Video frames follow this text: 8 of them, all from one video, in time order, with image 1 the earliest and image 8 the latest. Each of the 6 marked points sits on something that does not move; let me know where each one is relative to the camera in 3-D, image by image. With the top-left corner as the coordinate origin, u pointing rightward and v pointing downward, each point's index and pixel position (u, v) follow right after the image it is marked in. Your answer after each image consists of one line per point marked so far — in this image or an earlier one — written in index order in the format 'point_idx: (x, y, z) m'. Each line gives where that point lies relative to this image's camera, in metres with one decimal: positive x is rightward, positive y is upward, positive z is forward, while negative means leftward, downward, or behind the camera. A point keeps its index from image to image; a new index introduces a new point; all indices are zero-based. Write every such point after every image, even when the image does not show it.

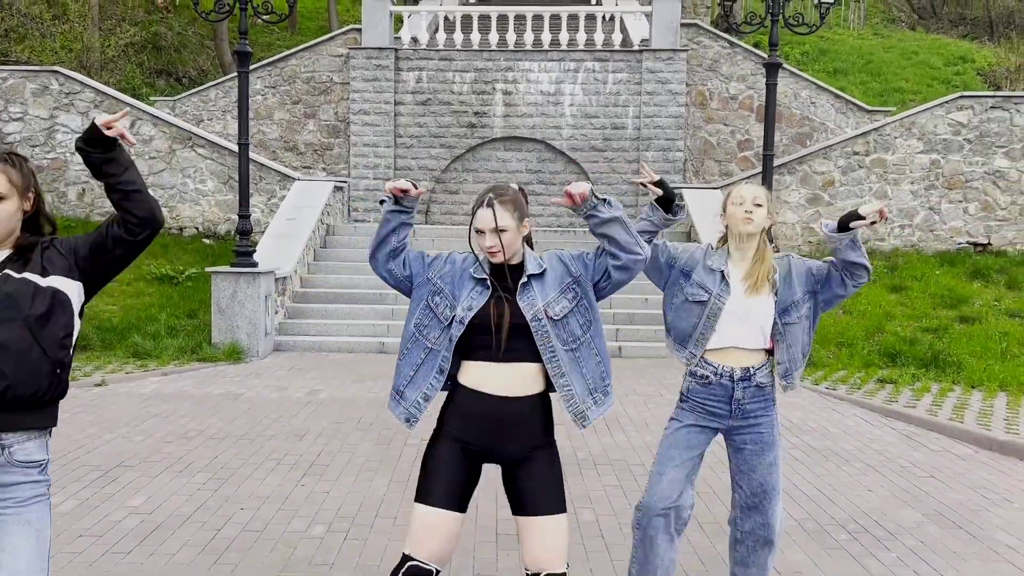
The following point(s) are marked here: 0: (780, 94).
0: (+5.7, +4.1, +18.1) m
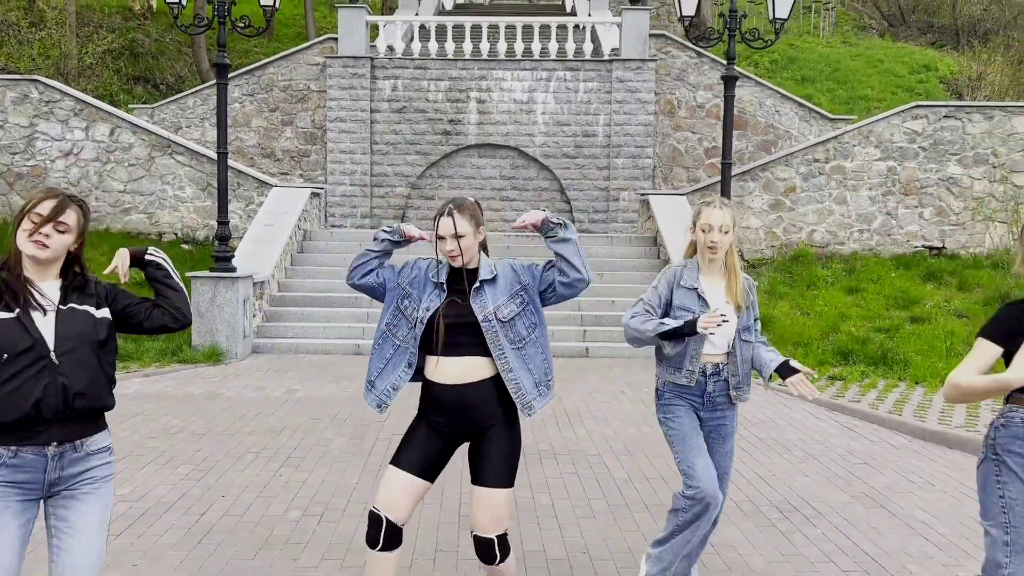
0: (+5.1, +4.1, +18.6) m
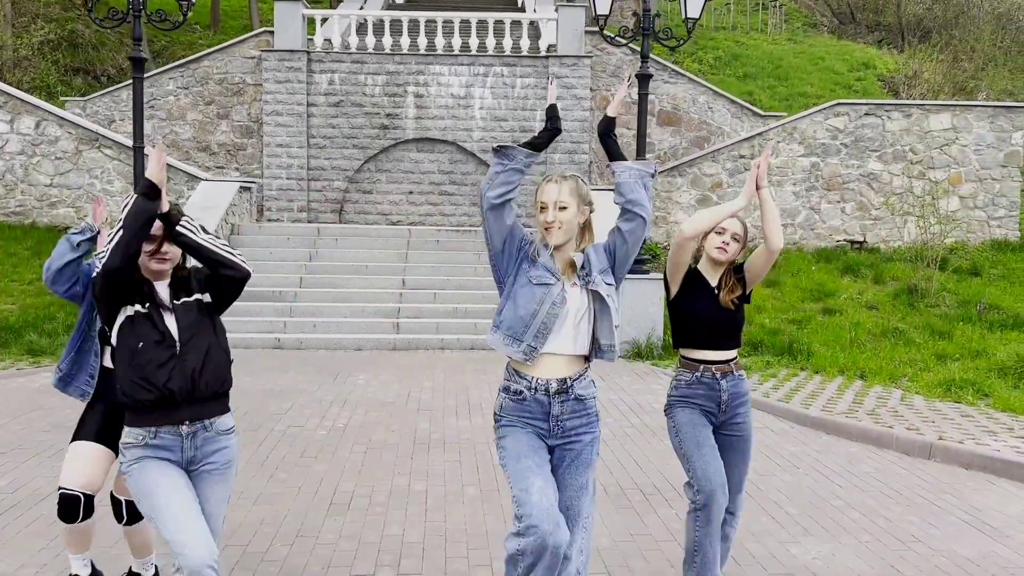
0: (+3.7, +4.2, +19.0) m
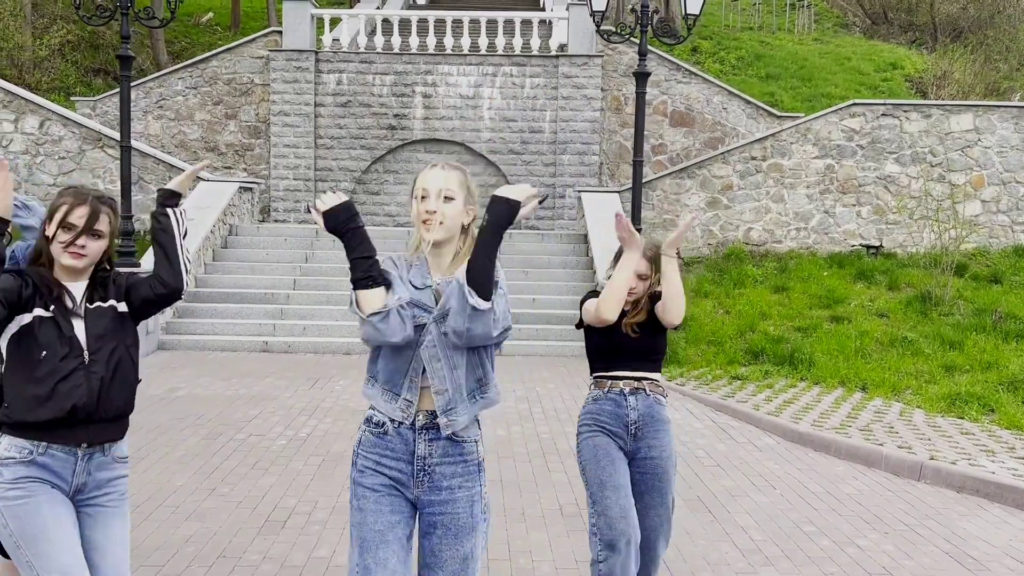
0: (+3.9, +4.1, +18.5) m
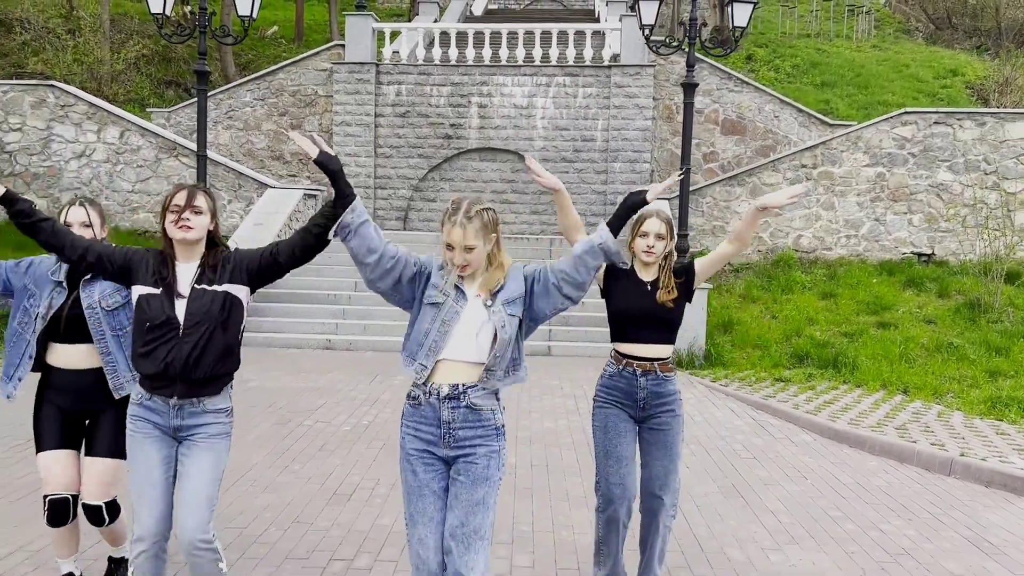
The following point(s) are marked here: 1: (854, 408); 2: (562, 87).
0: (+5.1, +4.0, +18.7) m
1: (+3.4, -1.2, +8.4) m
2: (+1.1, +4.3, +18.1) m
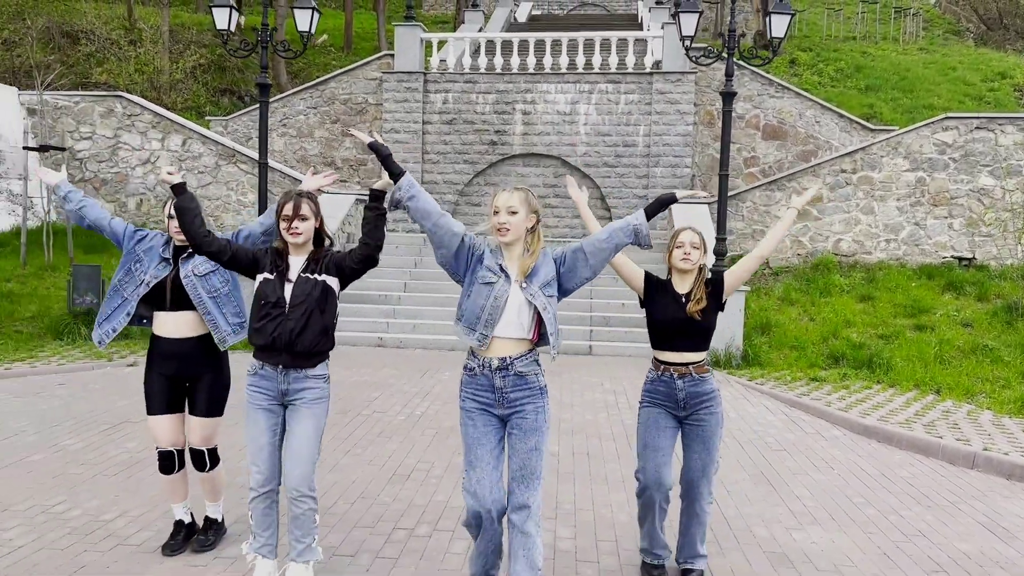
0: (+6.1, +3.9, +19.0) m
1: (+3.8, -1.2, +8.7) m
2: (+2.0, +4.2, +18.5) m
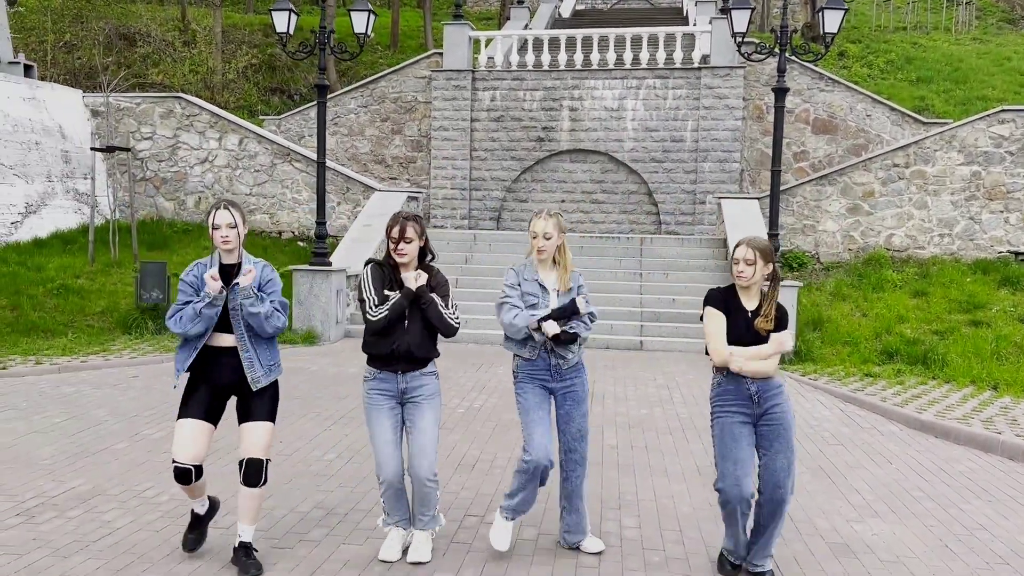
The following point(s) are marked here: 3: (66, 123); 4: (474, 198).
0: (+7.1, +4.0, +18.8) m
1: (+4.4, -1.2, +8.7) m
2: (+3.0, +4.3, +18.5) m
3: (-8.6, +3.2, +16.5) m
4: (-0.9, +2.1, +19.7) m
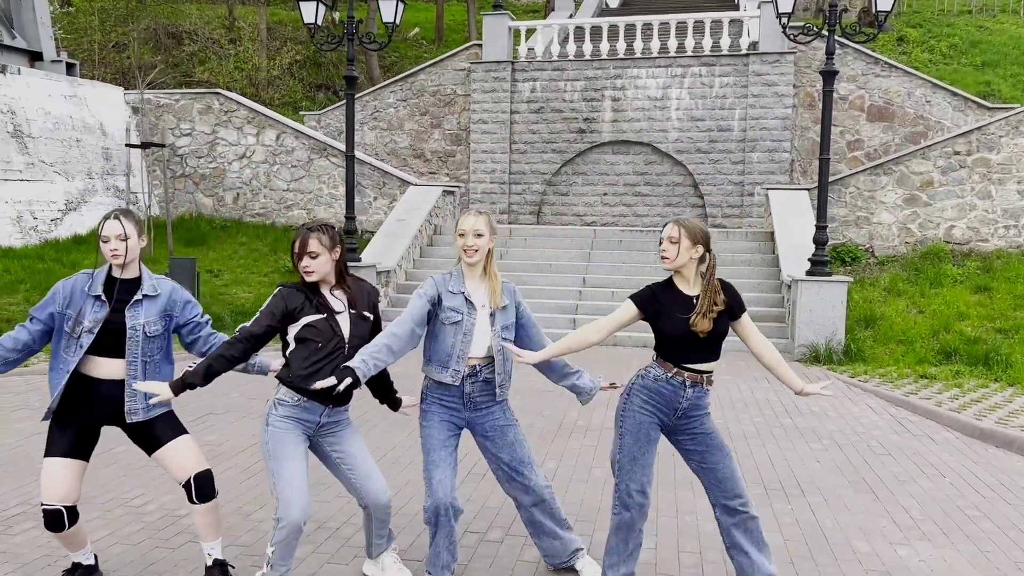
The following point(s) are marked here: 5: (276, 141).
0: (+8.0, +4.1, +17.9) m
1: (+4.6, -1.1, +8.0) m
2: (+3.9, +4.4, +17.9) m
3: (-7.9, +3.3, +16.5) m
4: (+0.1, +2.2, +19.3) m
5: (-4.8, +3.0, +17.1) m
